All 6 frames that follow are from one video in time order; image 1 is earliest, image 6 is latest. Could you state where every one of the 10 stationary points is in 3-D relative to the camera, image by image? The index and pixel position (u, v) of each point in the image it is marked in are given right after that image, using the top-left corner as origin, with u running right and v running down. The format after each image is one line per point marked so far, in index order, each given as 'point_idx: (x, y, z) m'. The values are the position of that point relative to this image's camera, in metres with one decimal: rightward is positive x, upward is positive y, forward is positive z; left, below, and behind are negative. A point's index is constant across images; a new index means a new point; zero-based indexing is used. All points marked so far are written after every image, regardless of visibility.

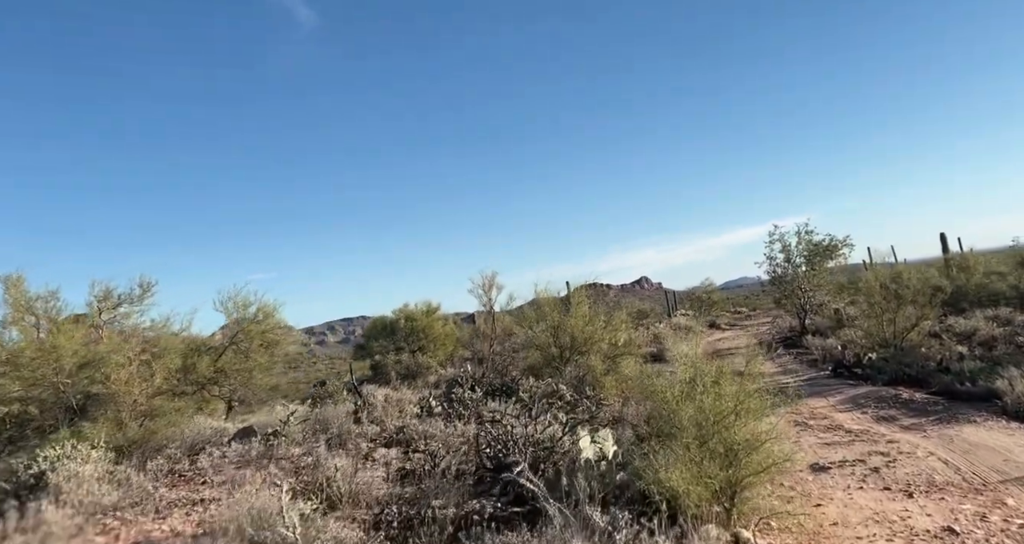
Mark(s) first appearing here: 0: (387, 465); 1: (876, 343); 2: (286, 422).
0: (-1.1, -1.7, +6.2) m
1: (+9.0, -1.7, +17.4) m
2: (-2.7, -1.8, +8.6) m
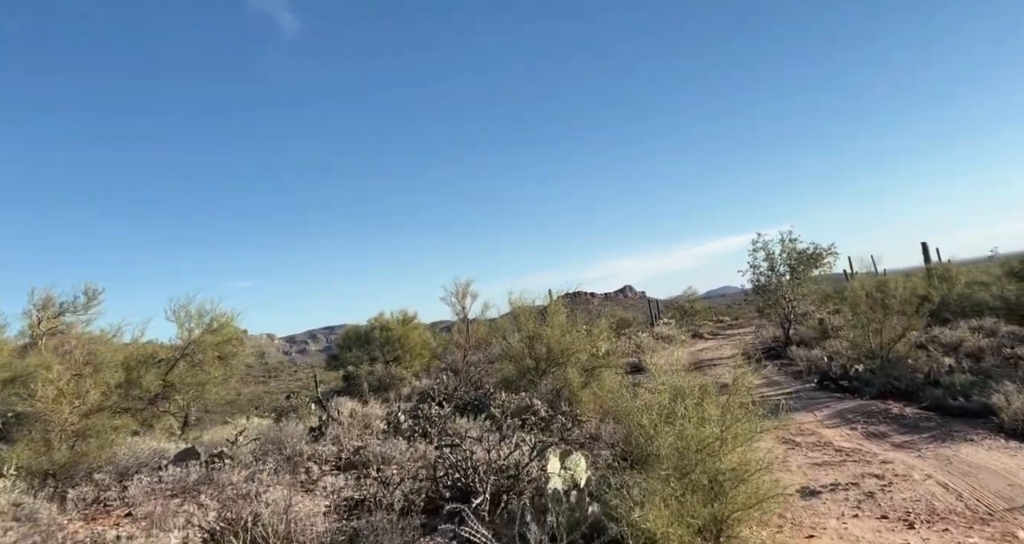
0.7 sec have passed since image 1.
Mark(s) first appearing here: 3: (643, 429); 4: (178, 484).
0: (-1.4, -1.7, +5.5) m
1: (+8.4, -2.0, +17.0) m
2: (-3.1, -1.9, +8.0) m
3: (+1.1, -1.3, +5.7) m
4: (-2.9, -1.8, +6.1) m
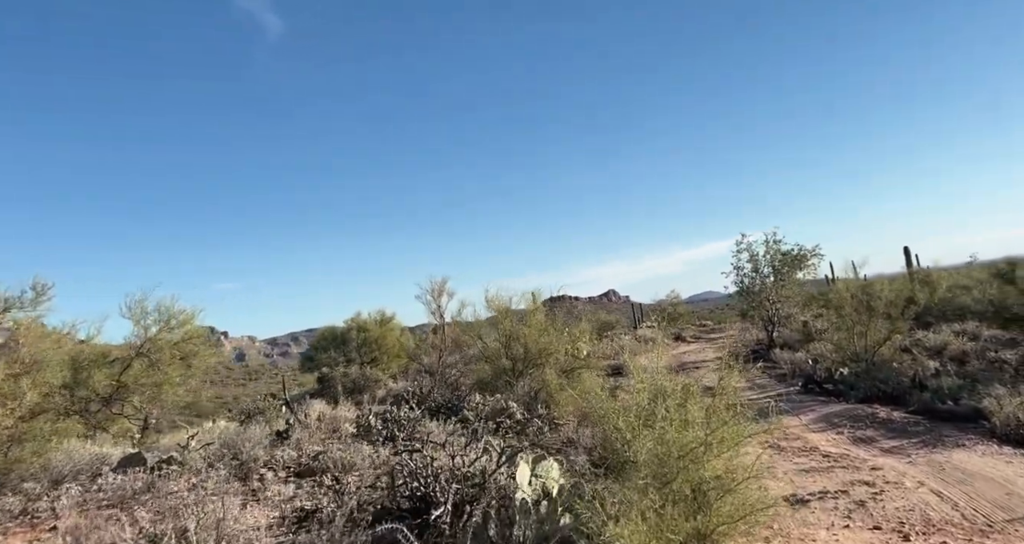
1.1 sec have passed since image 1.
0: (-1.6, -1.7, +5.1) m
1: (+8.0, -2.0, +16.7) m
2: (-3.4, -1.8, +7.4) m
3: (+0.8, -1.2, +5.3) m
4: (-3.1, -1.7, +5.6) m
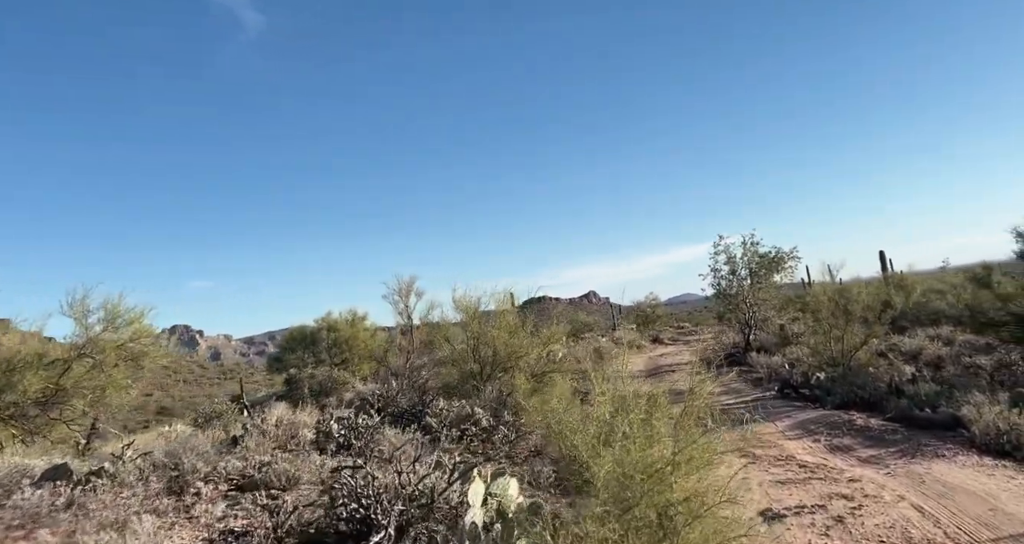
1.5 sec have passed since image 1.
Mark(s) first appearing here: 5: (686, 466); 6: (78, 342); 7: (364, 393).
0: (-1.9, -1.6, +4.6) m
1: (+7.3, -2.1, +16.5) m
2: (-3.8, -1.8, +6.9) m
3: (+0.5, -1.2, +4.9) m
4: (-3.4, -1.7, +5.1) m
5: (+1.2, -1.3, +4.7) m
6: (-5.7, -0.9, +9.3) m
7: (-2.9, -2.4, +14.0) m
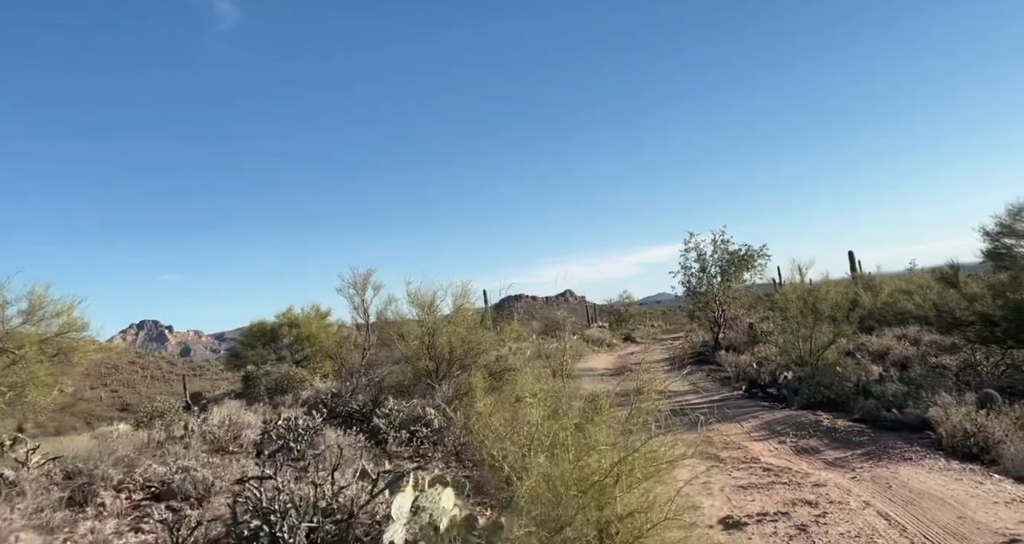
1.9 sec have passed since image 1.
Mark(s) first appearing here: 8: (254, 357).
0: (-2.3, -1.6, +4.1) m
1: (+6.5, -2.0, +16.4) m
2: (-4.2, -1.7, +6.4) m
3: (+0.1, -1.1, +4.5) m
4: (-3.8, -1.6, +4.5) m
5: (+0.8, -1.2, +4.3) m
6: (-6.2, -0.8, +8.7) m
7: (-3.7, -2.3, +13.4) m
8: (-7.2, -2.4, +19.6) m
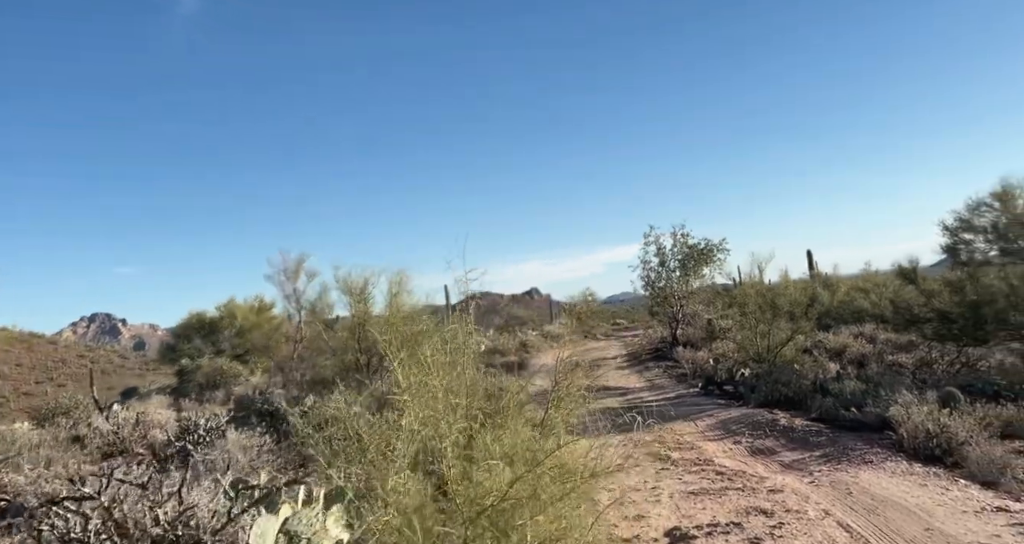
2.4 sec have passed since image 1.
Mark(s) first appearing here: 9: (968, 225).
0: (-2.8, -1.4, +3.3) m
1: (+5.4, -1.9, +15.9) m
2: (-4.8, -1.5, +5.4) m
3: (-0.4, -1.0, +3.8) m
4: (-4.3, -1.4, +3.6) m
5: (+0.3, -1.1, +3.6) m
6: (-6.9, -0.5, +7.6) m
7: (-4.6, -2.0, +12.5) m
8: (-8.5, -2.1, +18.5) m
9: (+8.9, +0.9, +13.8) m
